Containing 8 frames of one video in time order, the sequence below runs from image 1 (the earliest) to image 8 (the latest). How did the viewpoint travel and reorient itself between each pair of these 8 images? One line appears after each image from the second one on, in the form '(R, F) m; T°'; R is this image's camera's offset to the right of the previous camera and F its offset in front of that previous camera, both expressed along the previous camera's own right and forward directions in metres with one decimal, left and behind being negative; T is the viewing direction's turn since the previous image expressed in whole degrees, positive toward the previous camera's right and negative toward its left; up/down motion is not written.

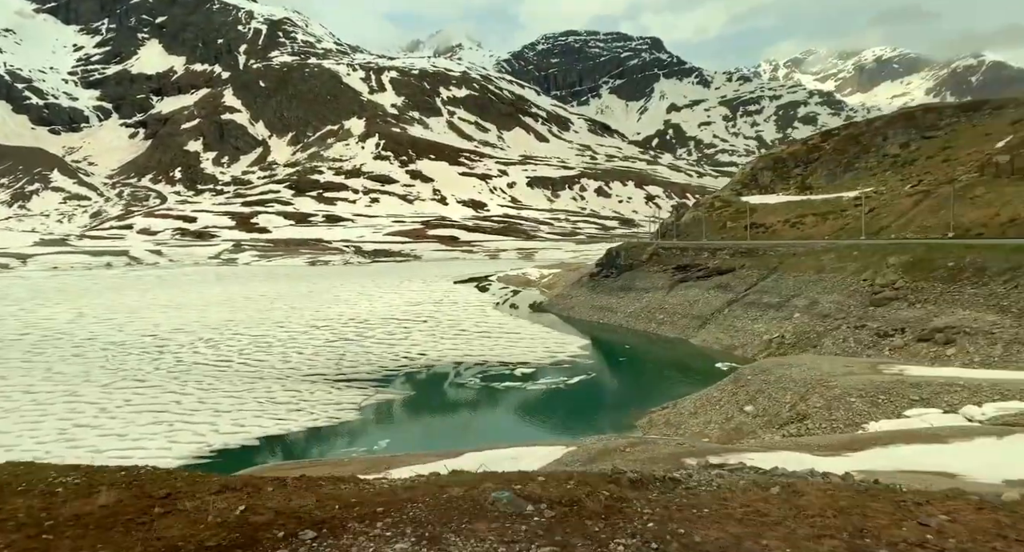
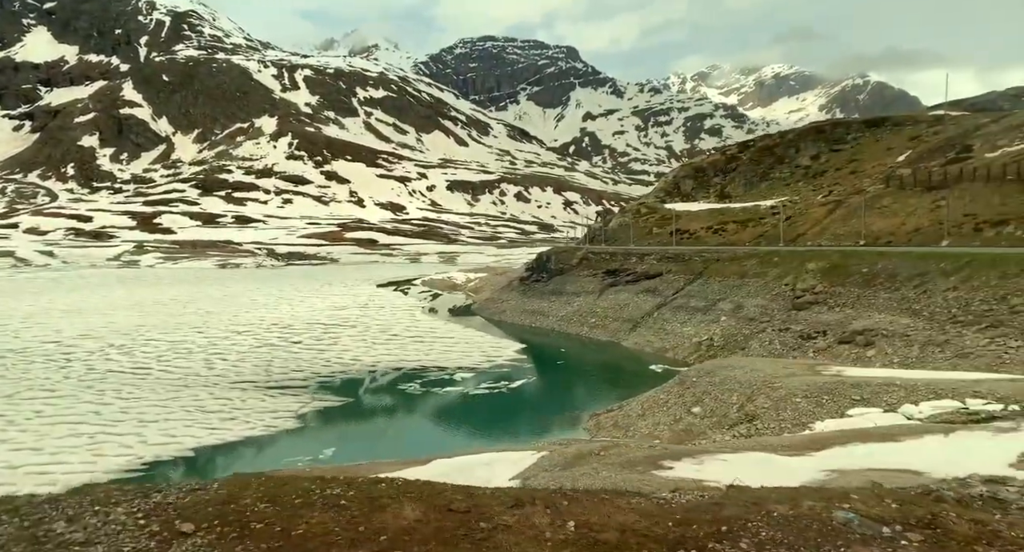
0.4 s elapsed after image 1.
(-0.5, 0.0) m; +6°
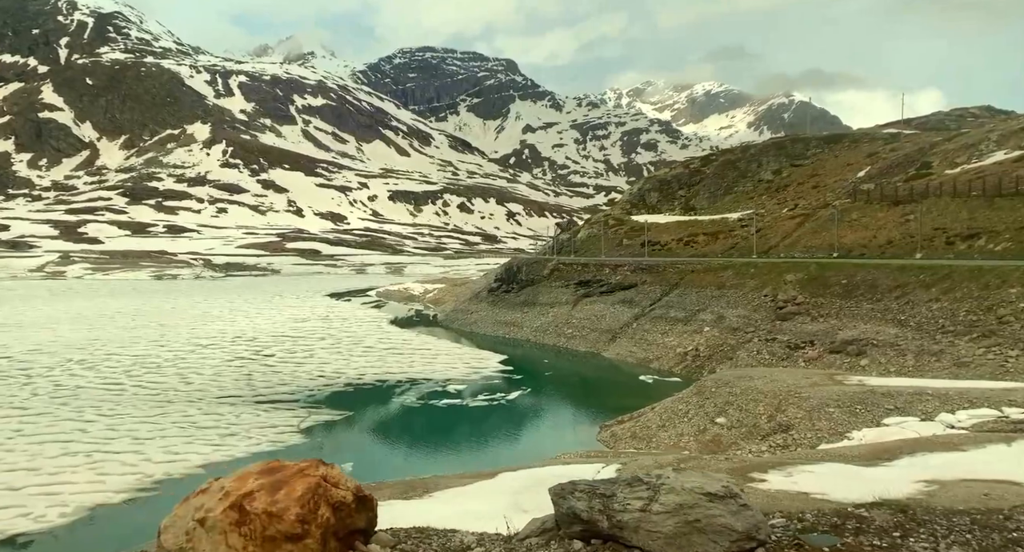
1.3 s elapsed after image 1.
(-1.2, +0.1) m; +3°
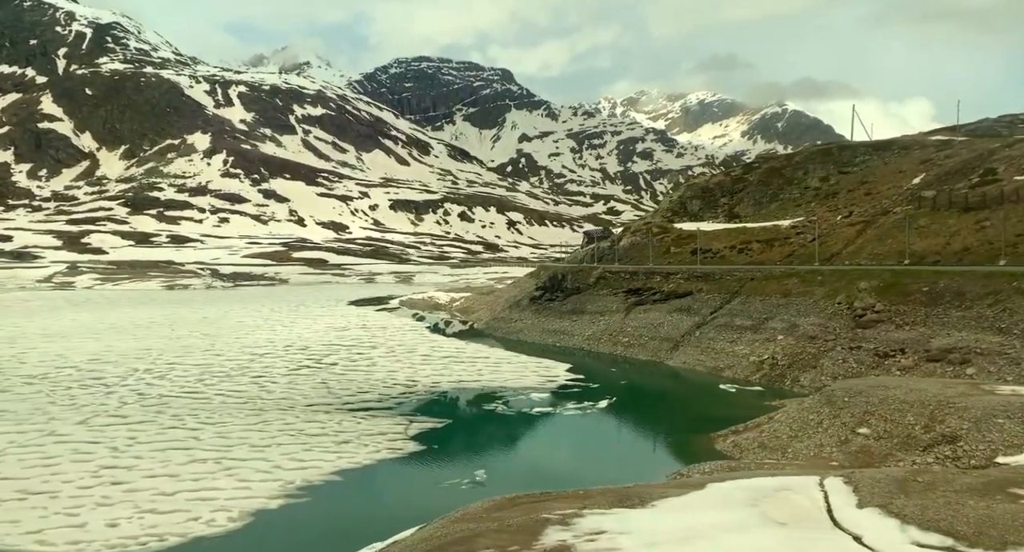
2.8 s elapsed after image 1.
(-2.0, -0.1) m; -2°
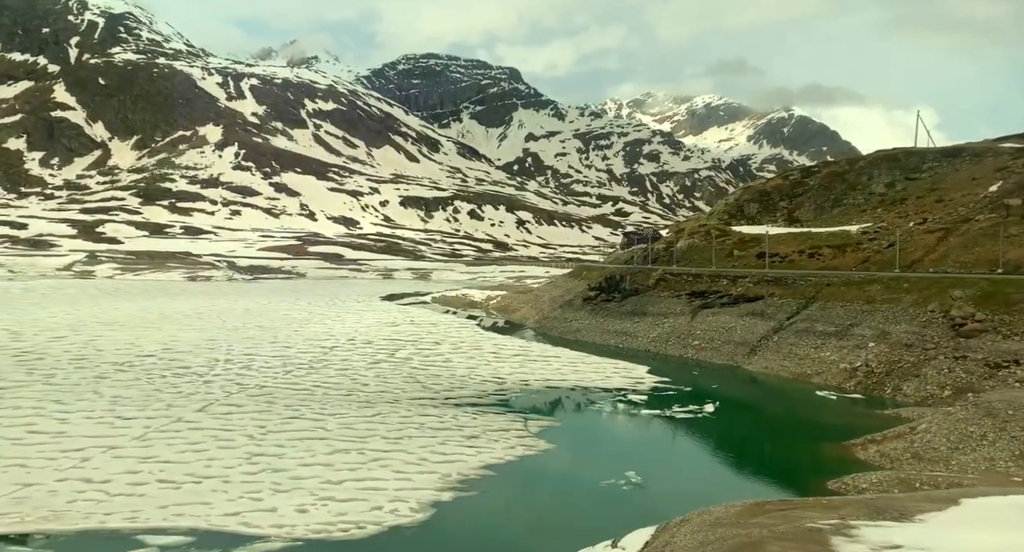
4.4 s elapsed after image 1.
(-2.2, -0.2) m; -3°
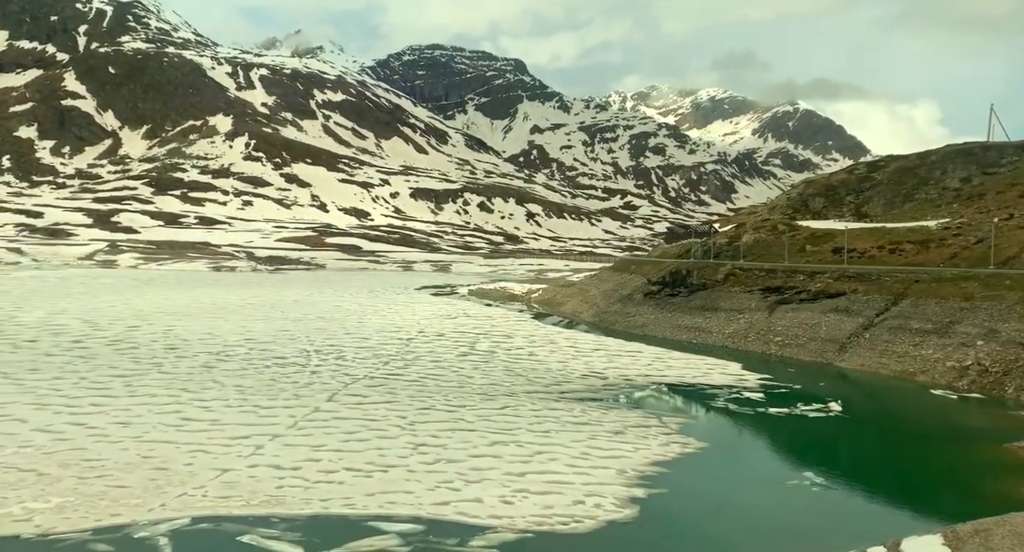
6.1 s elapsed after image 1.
(-2.5, -0.2) m; -3°
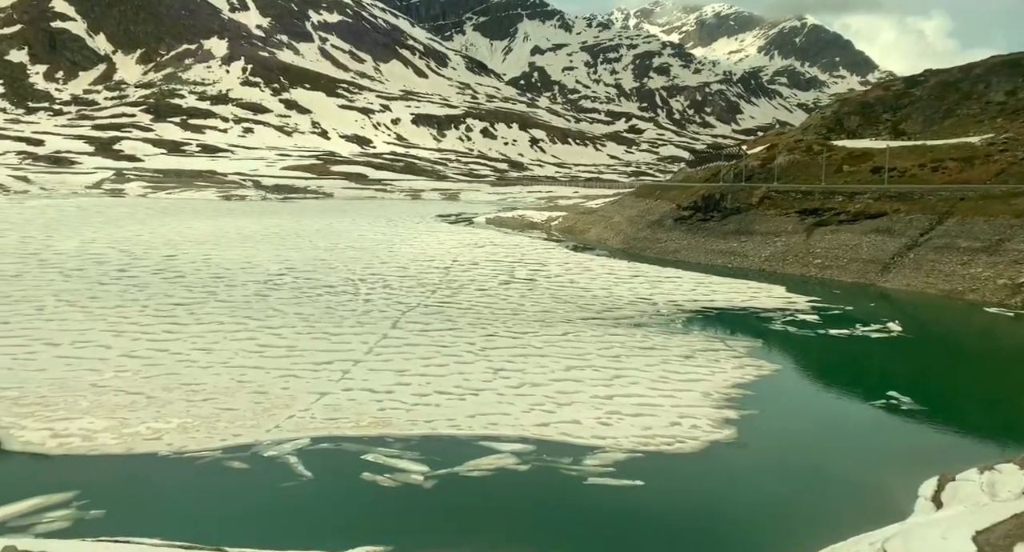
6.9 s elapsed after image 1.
(-1.2, -0.1) m; -1°
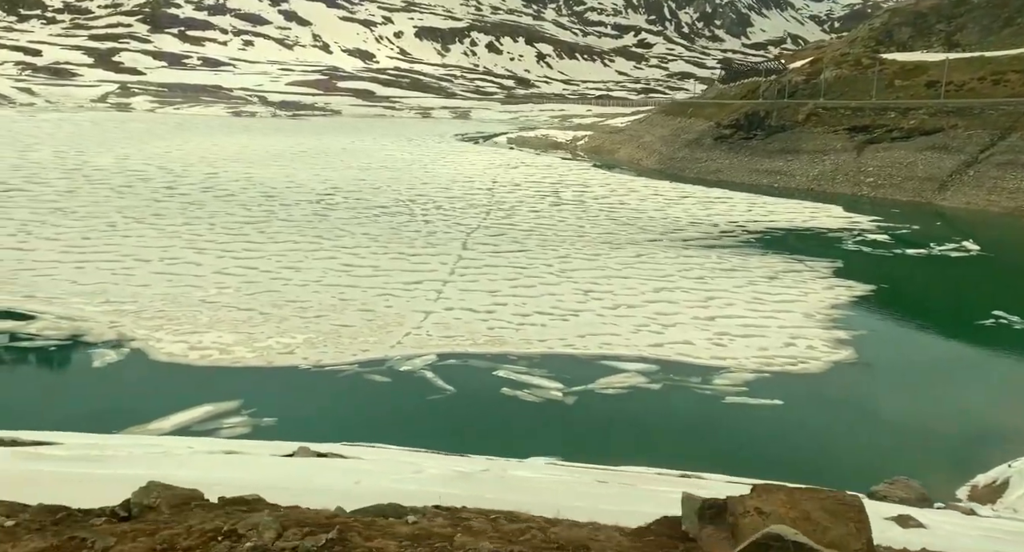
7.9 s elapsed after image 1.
(-1.4, -0.1) m; -2°
